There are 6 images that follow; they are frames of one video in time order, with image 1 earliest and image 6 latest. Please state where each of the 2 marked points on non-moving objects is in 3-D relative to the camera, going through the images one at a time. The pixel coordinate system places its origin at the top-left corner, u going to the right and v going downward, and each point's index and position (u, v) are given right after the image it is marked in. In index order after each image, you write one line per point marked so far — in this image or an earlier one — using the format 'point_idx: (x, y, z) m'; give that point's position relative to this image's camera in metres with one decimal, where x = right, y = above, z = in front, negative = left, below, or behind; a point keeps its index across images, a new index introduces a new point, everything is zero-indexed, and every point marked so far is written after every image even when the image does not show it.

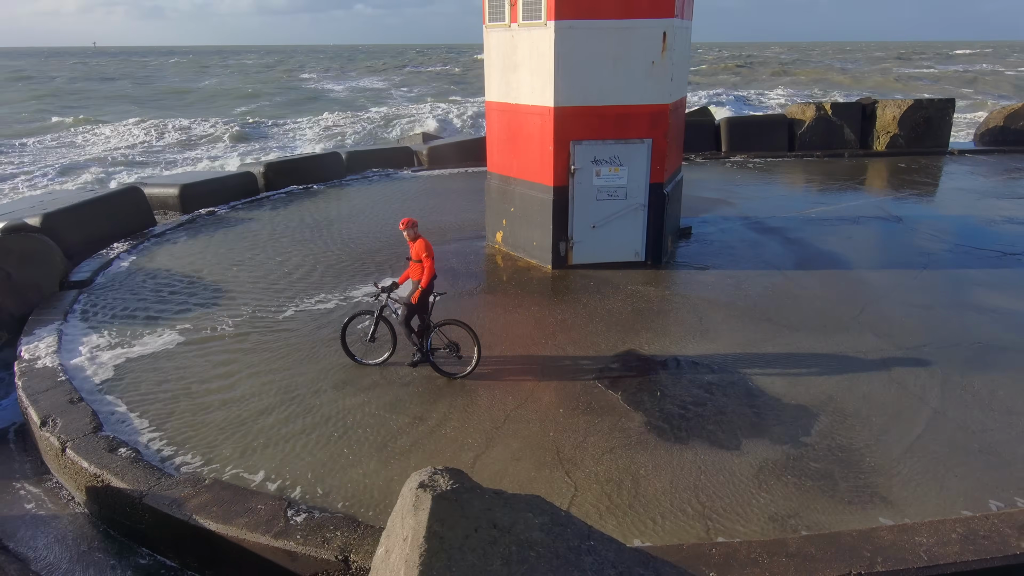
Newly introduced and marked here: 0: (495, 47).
0: (-0.2, +3.4, +9.1) m
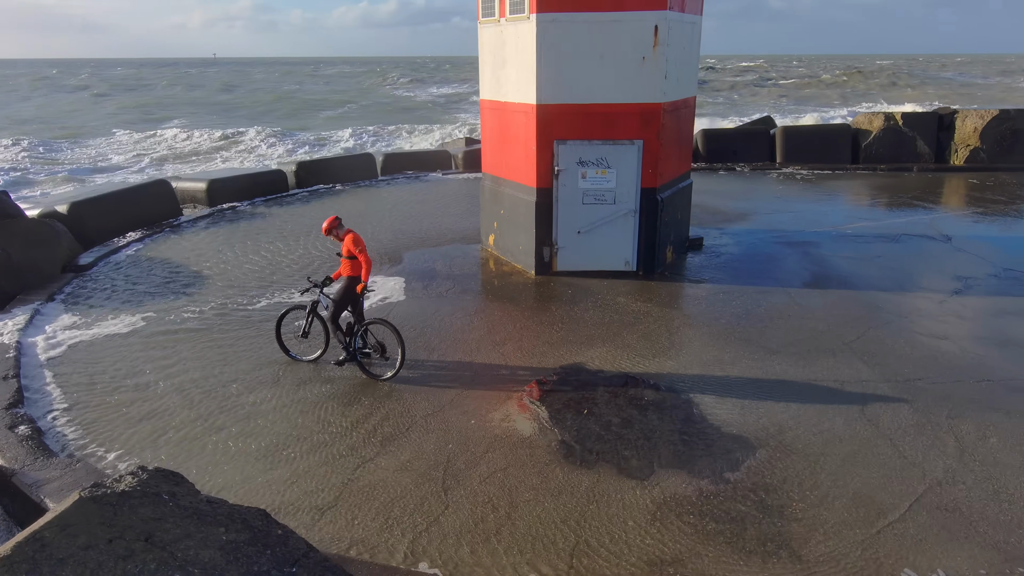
0: (-0.3, +3.4, +8.8) m
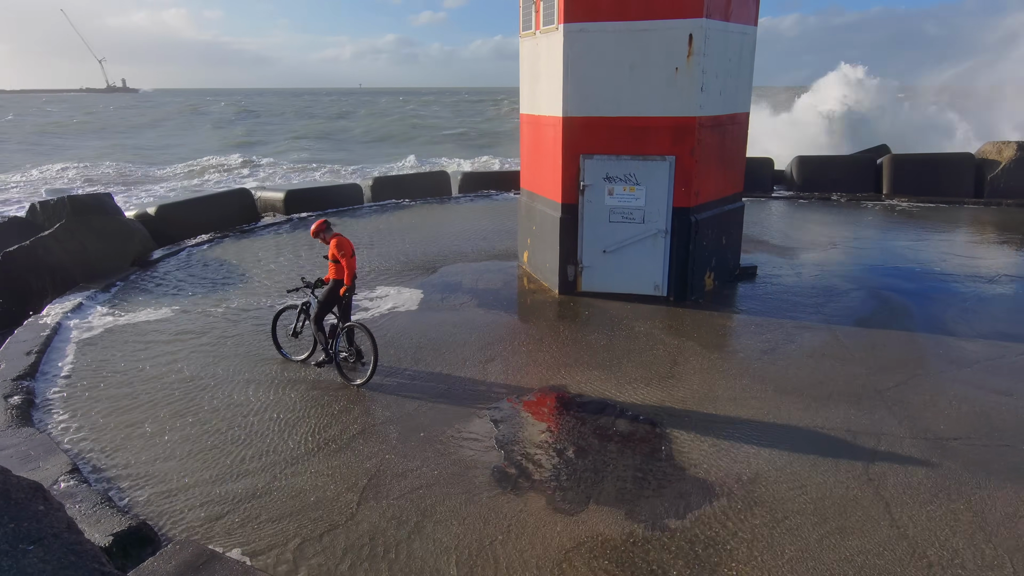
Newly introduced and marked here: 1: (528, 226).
0: (+0.2, +3.1, +8.7) m
1: (+0.2, +0.9, +9.3) m
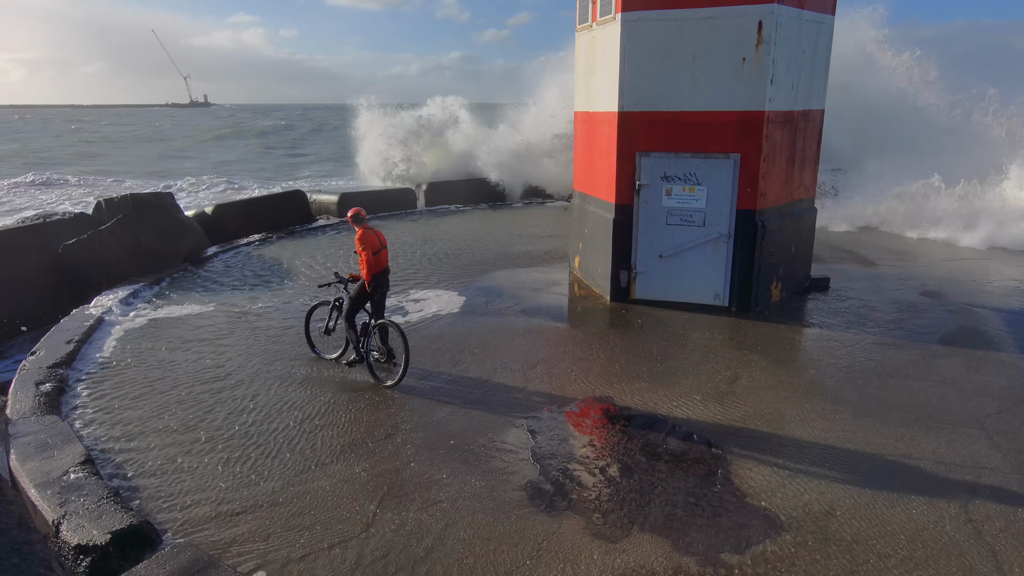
0: (+0.9, +3.1, +8.3) m
1: (+0.9, +0.8, +8.9) m
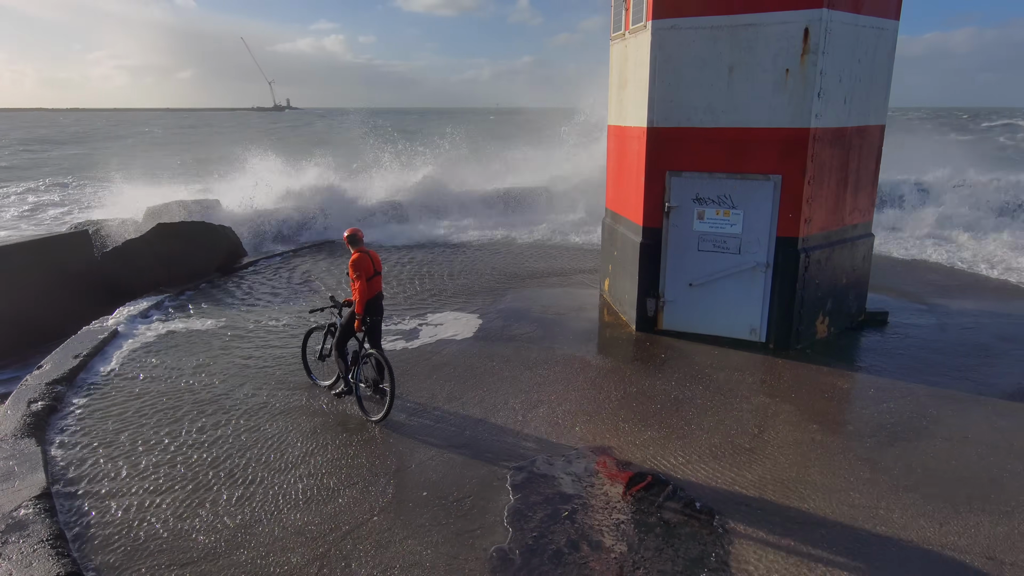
0: (+1.2, +2.7, +7.8) m
1: (+1.3, +0.5, +8.3) m
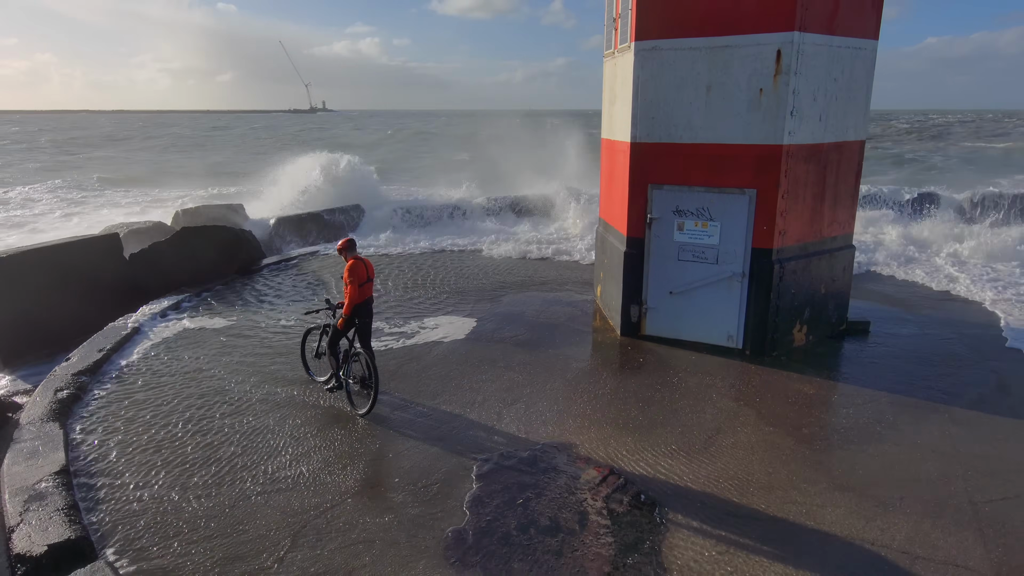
0: (+1.2, +2.7, +8.1) m
1: (+1.2, +0.4, +8.7) m
